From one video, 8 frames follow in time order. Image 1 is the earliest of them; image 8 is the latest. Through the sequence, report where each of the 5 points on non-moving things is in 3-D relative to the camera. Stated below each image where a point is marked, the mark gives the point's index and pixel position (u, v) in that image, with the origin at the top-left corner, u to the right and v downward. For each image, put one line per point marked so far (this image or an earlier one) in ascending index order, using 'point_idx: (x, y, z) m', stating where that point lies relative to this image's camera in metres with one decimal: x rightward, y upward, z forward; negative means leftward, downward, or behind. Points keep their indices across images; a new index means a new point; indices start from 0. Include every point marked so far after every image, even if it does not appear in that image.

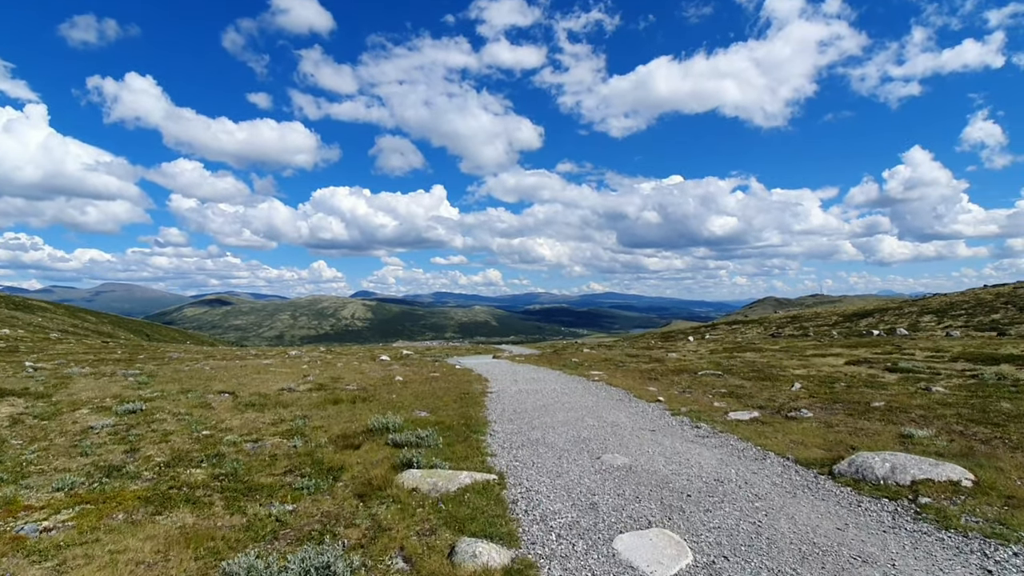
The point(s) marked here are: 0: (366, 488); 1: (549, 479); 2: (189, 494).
0: (-4.9, -6.7, +17.5) m
1: (+1.2, -6.6, +18.0) m
2: (-10.7, -6.9, +17.4) m
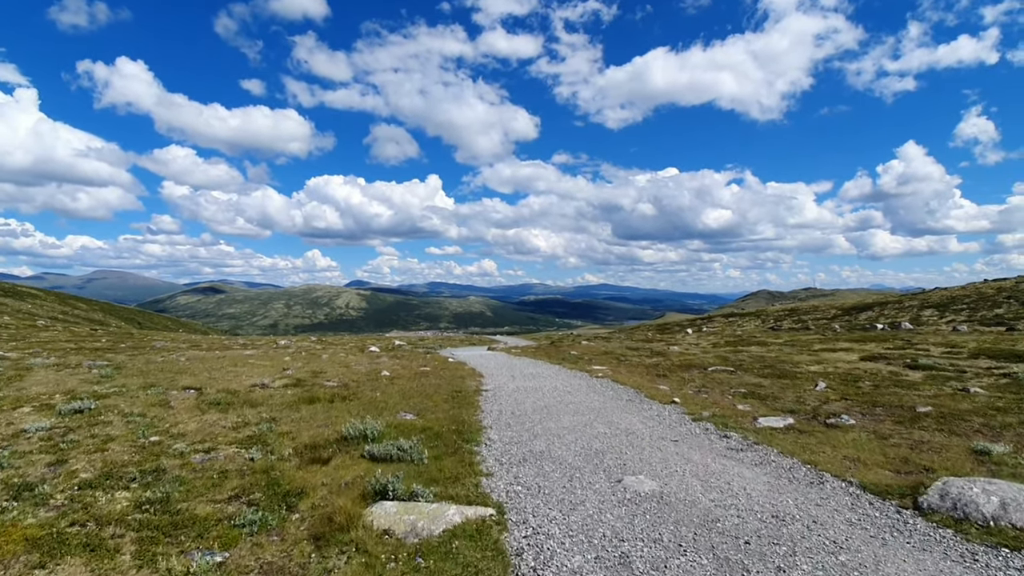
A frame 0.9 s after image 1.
0: (-4.8, -6.1, +13.4) m
1: (+1.3, -6.1, +14.0) m
2: (-10.7, -6.3, +13.3) m
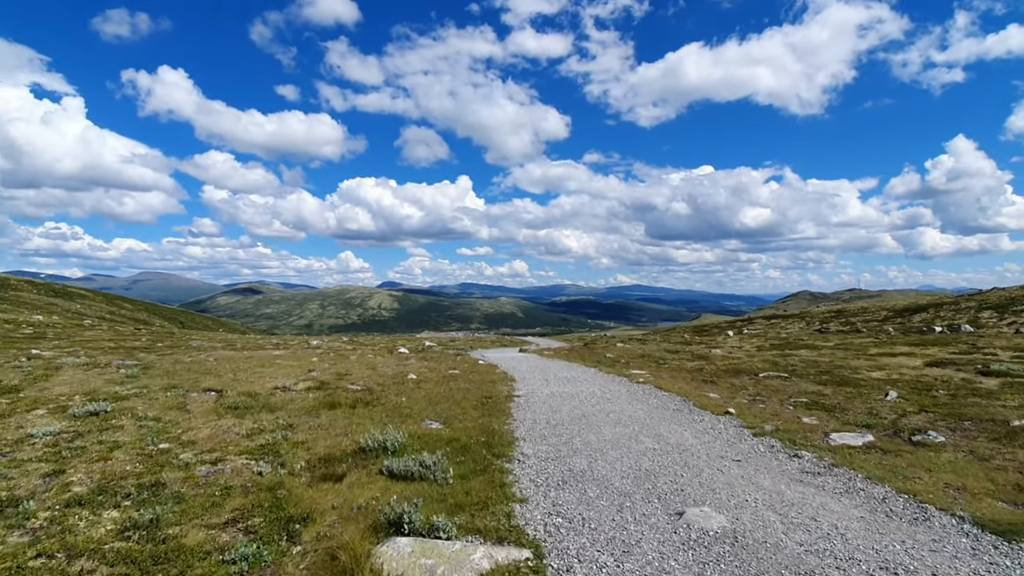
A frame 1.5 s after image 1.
0: (-3.9, -5.9, +11.1) m
1: (+2.2, -5.9, +11.3) m
2: (-9.8, -6.1, +11.3) m
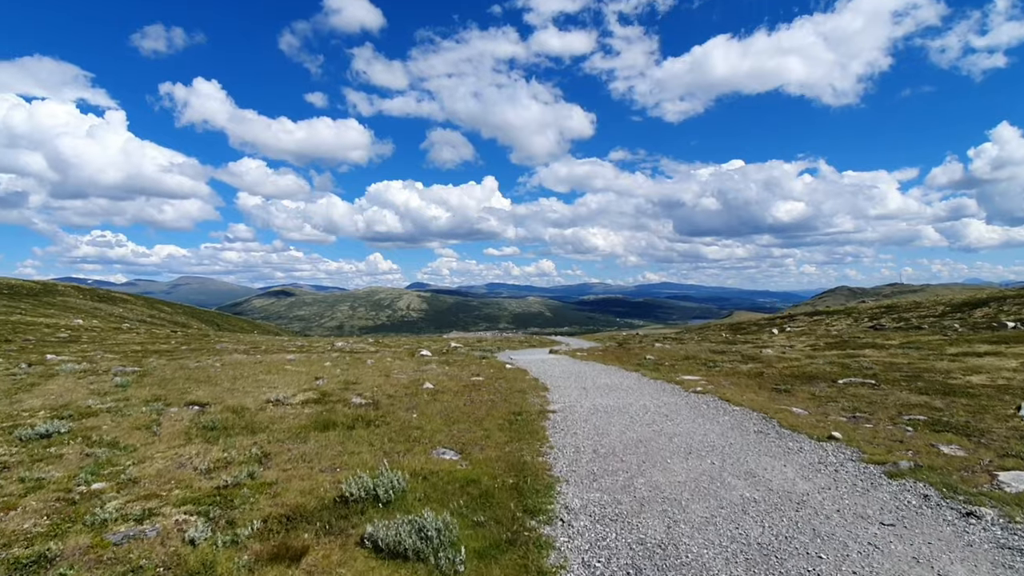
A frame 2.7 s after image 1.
0: (-3.3, -5.6, +5.3) m
1: (+2.8, -5.5, +5.2) m
2: (-9.2, -5.8, +5.8) m
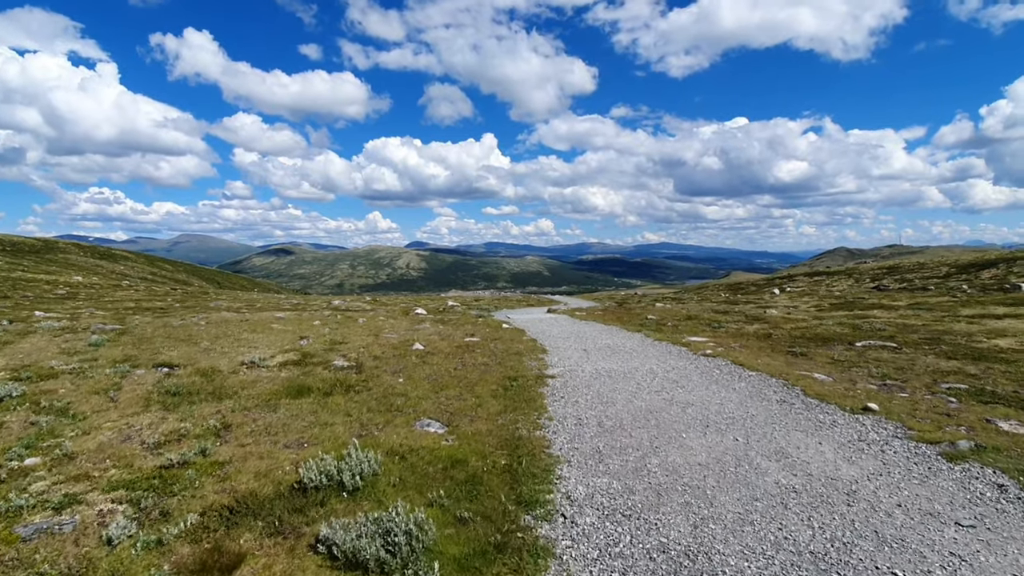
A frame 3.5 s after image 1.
0: (-3.5, -5.0, +2.8) m
1: (+2.6, -4.9, +2.7) m
2: (-9.3, -5.2, +3.3) m
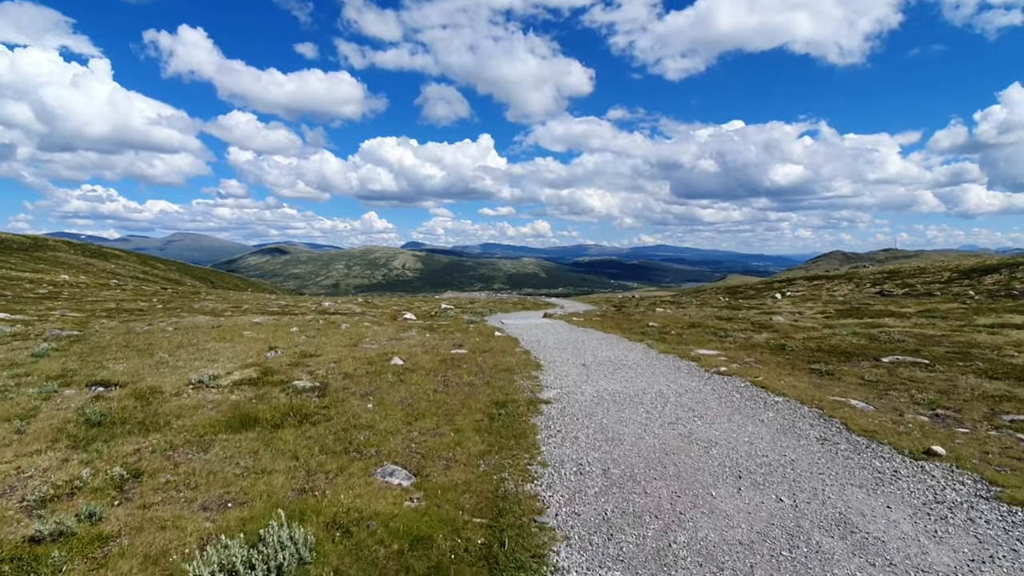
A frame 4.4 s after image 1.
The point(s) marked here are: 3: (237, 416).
0: (-3.8, -5.4, -0.8) m
1: (+2.3, -5.3, -0.8) m
2: (-9.6, -5.5, -0.3) m
3: (-10.1, -4.7, +19.4) m
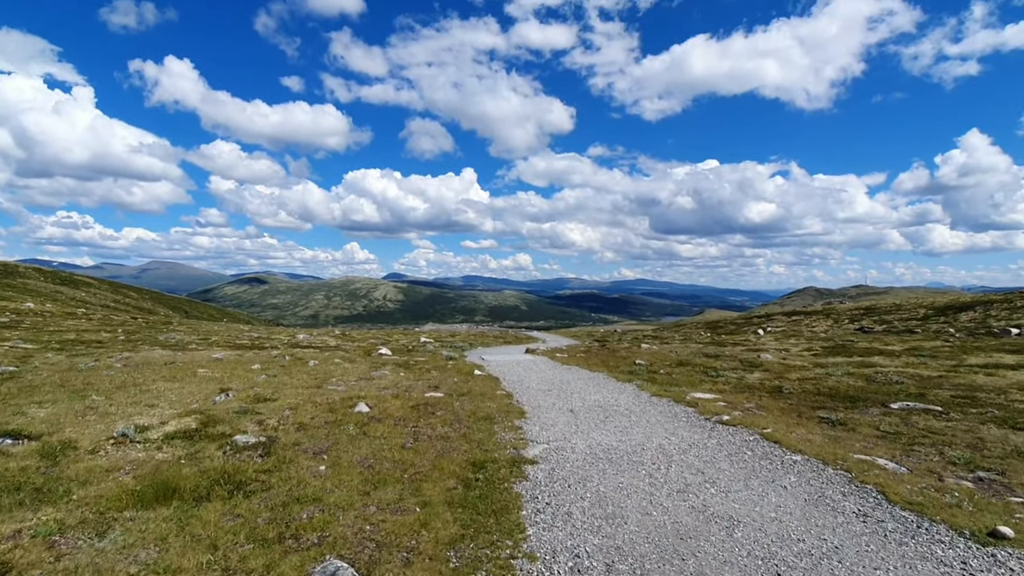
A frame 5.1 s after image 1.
0: (-3.7, -5.4, -4.1) m
1: (+2.4, -5.4, -3.9) m
2: (-9.6, -5.5, -3.8) m
3: (-10.7, -5.9, +15.9) m
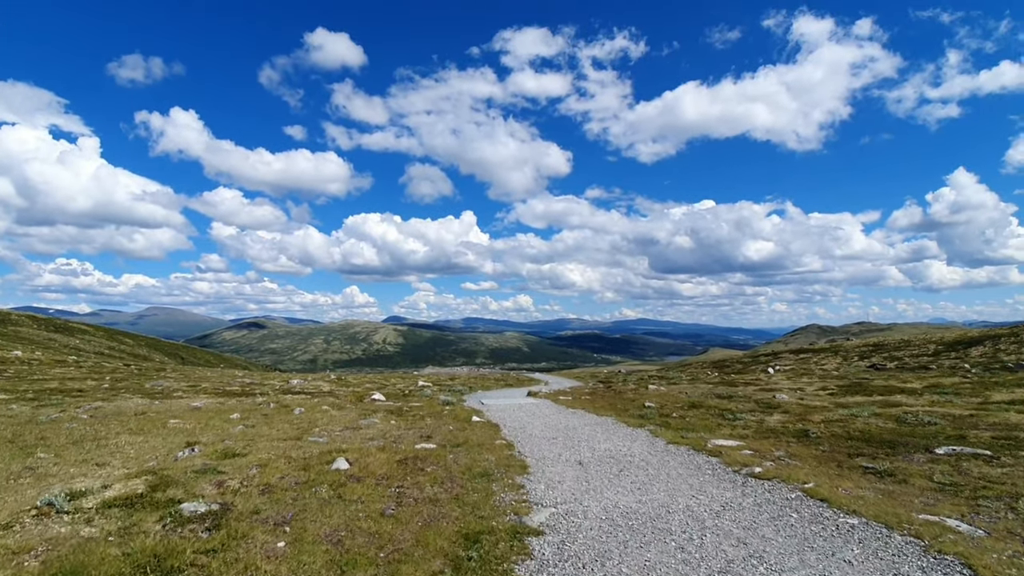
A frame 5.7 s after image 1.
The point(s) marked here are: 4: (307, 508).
0: (-3.7, -4.7, -7.2) m
1: (+2.4, -4.6, -7.0) m
2: (-9.5, -4.9, -7.0) m
3: (-10.7, -6.8, +12.6) m
4: (-6.8, -7.3, +17.7) m
